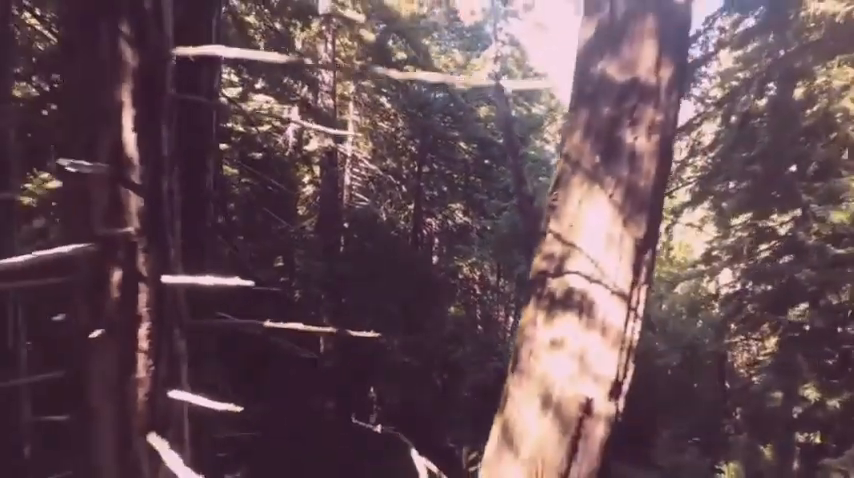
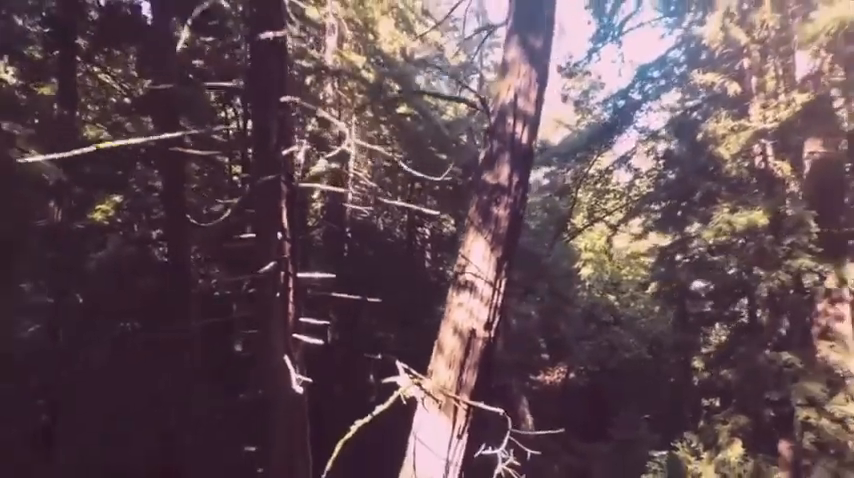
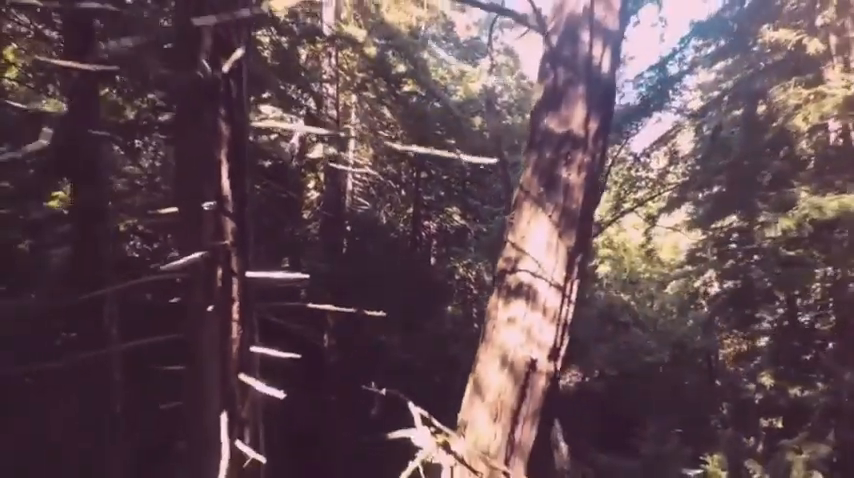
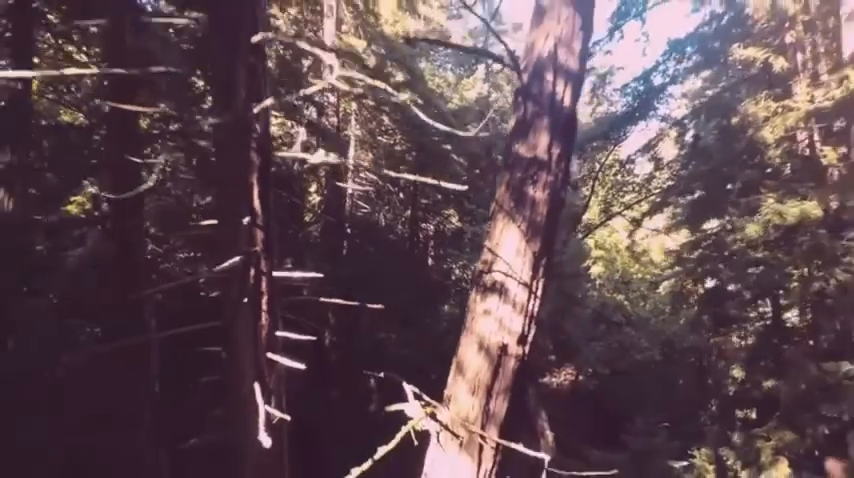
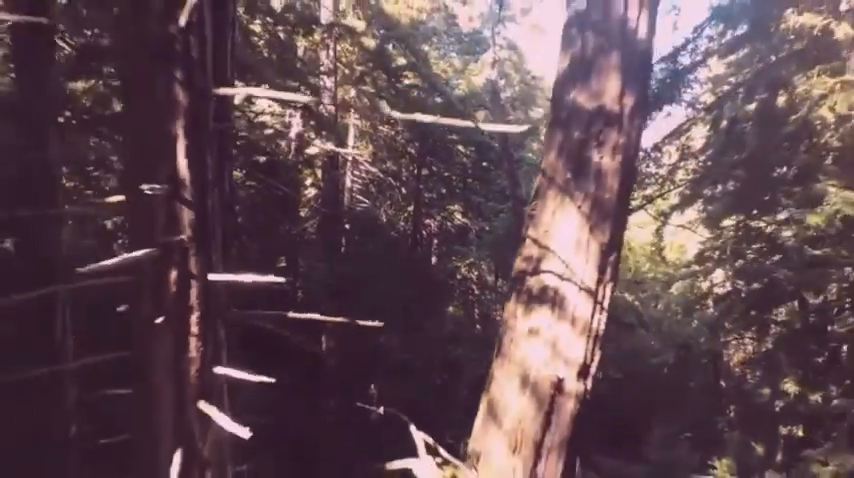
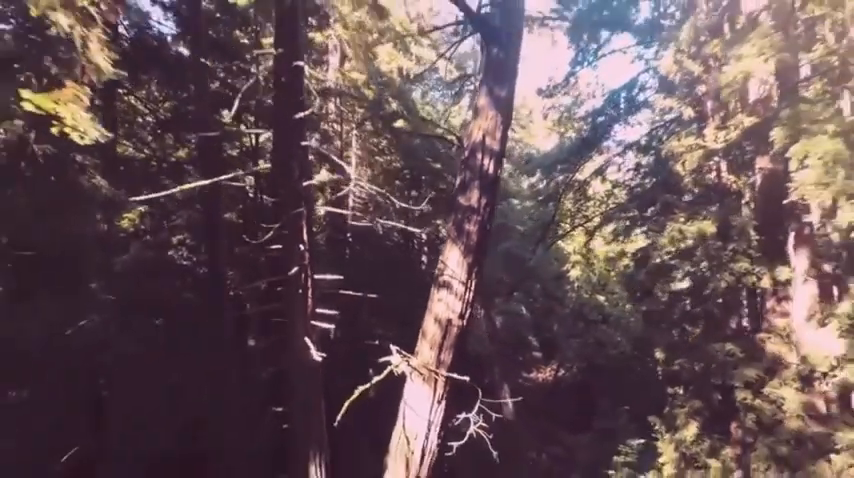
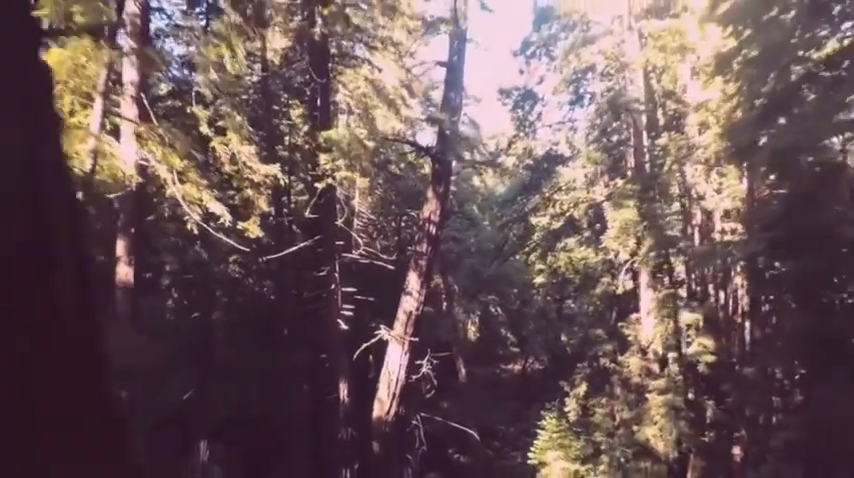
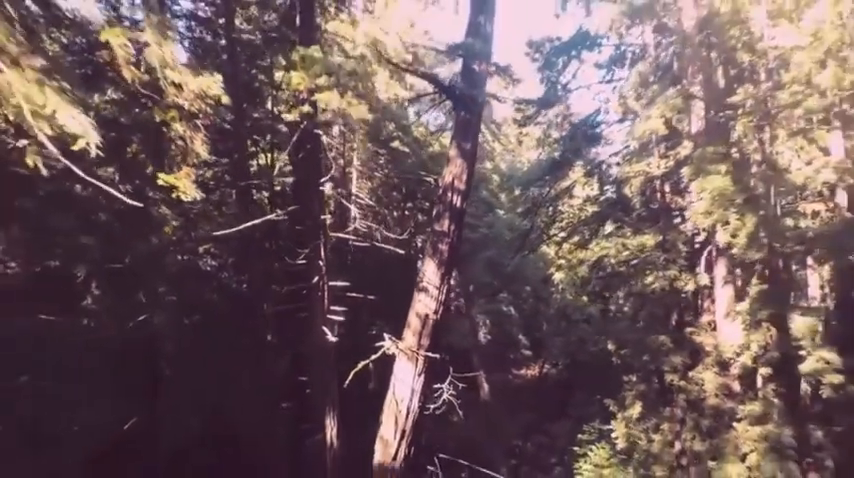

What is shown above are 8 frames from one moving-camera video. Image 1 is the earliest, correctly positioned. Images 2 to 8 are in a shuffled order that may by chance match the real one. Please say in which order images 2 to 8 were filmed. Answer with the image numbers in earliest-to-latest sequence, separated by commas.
5, 3, 4, 2, 6, 8, 7
